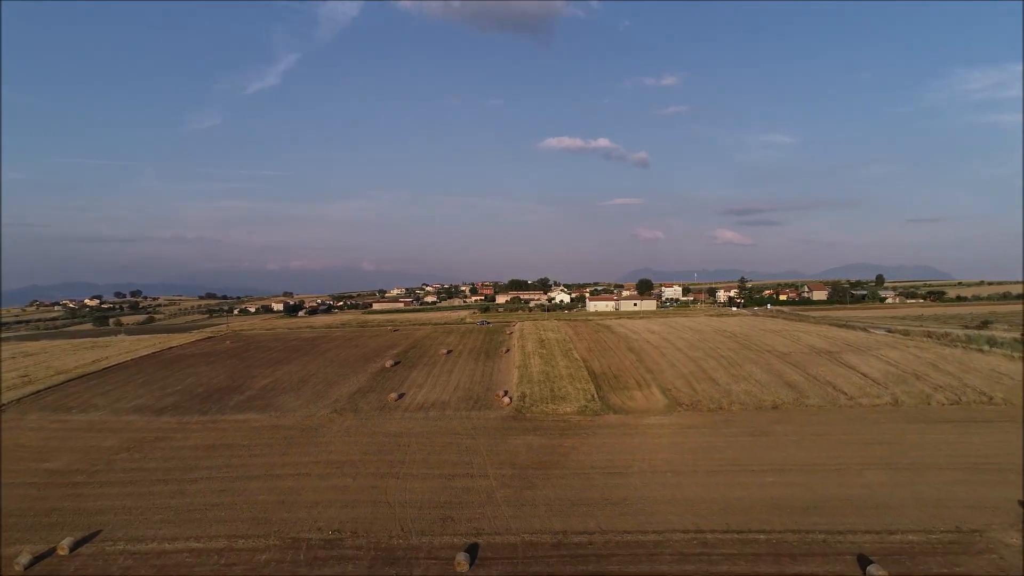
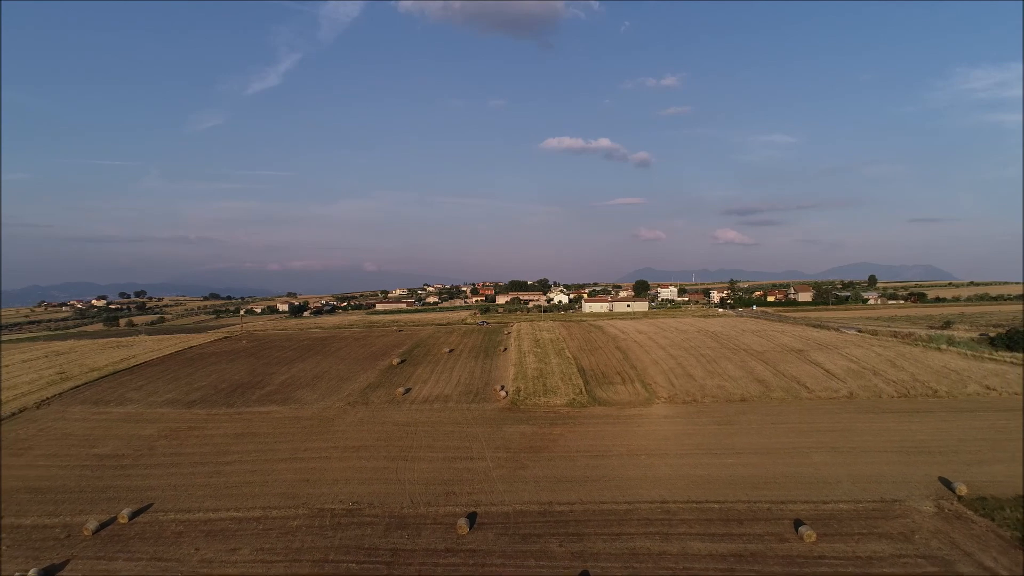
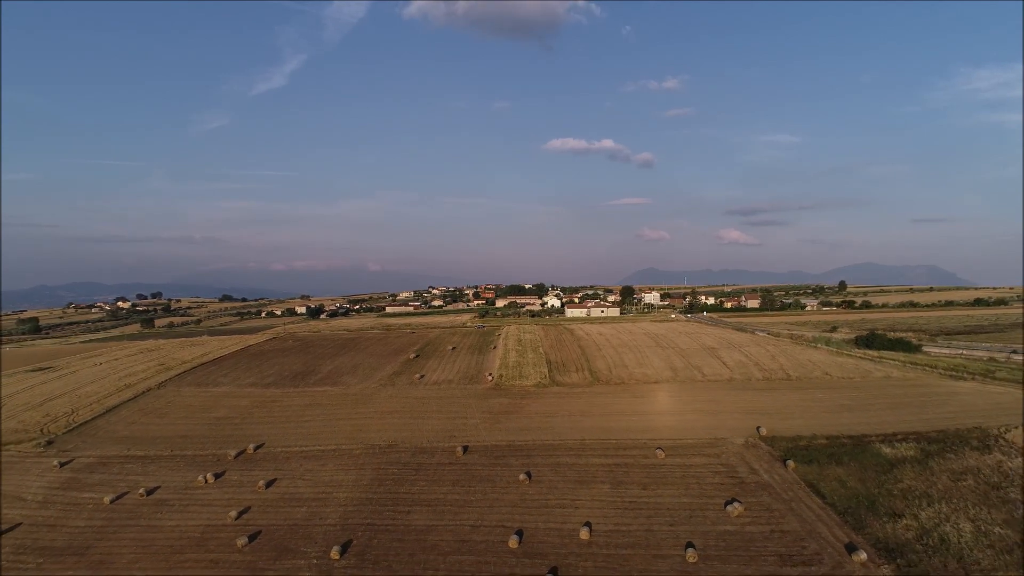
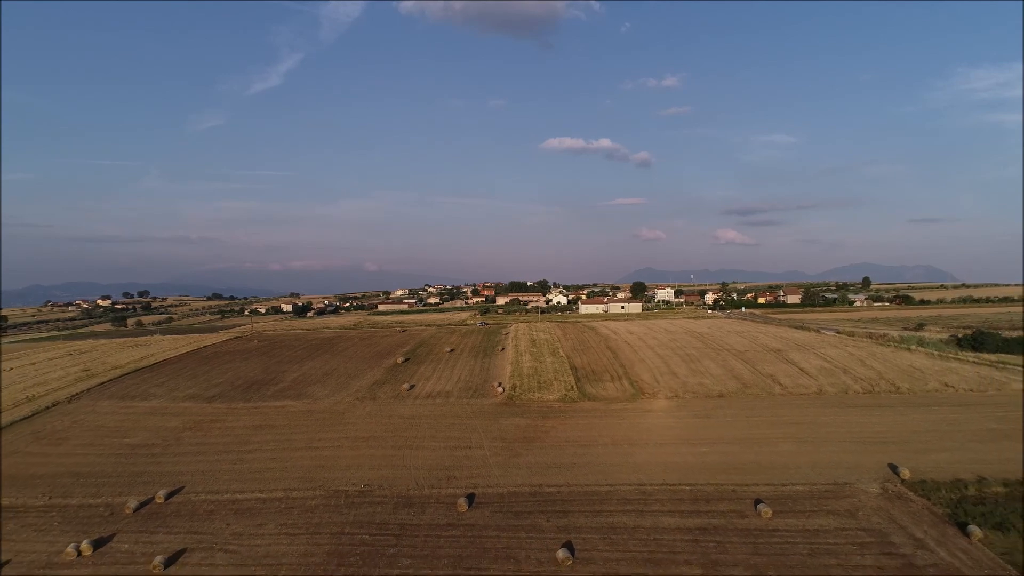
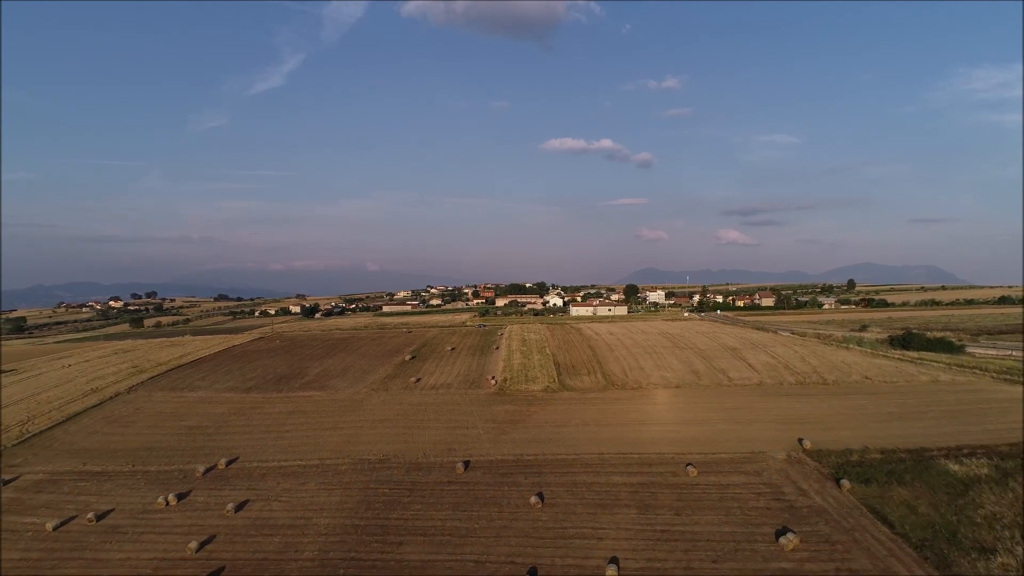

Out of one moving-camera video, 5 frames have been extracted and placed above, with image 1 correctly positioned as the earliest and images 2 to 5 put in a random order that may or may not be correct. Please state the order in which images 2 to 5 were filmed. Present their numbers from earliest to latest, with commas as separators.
2, 4, 5, 3
